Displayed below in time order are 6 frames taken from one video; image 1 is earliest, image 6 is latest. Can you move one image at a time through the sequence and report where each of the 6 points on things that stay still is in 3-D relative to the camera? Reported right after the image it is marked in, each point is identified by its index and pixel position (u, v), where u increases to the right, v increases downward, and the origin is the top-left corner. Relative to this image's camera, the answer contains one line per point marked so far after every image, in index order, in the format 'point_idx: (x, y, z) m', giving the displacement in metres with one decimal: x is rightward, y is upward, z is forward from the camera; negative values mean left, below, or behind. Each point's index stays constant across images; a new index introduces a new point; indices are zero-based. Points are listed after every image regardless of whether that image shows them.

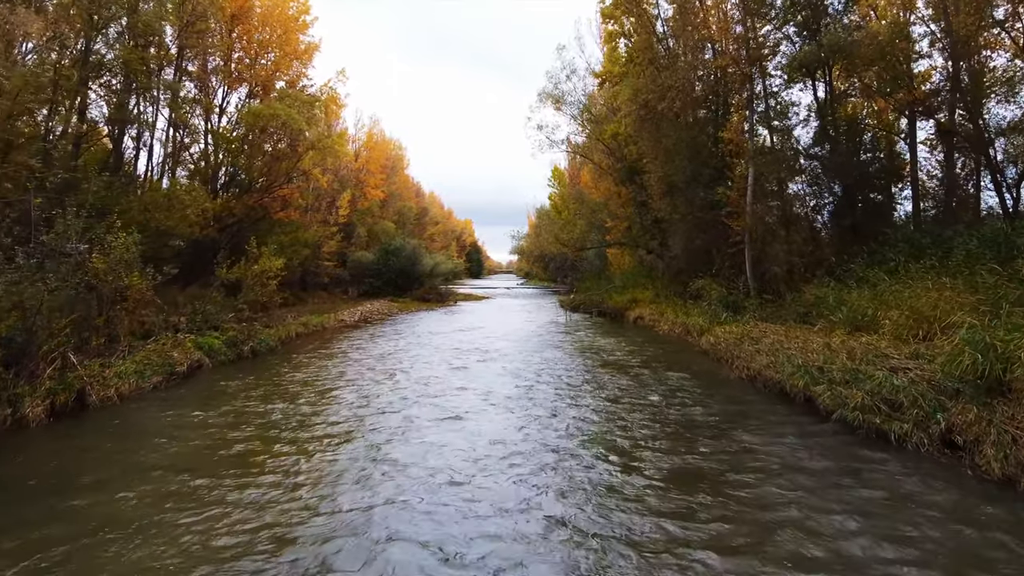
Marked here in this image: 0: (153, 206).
0: (-11.0, +2.6, +16.9) m
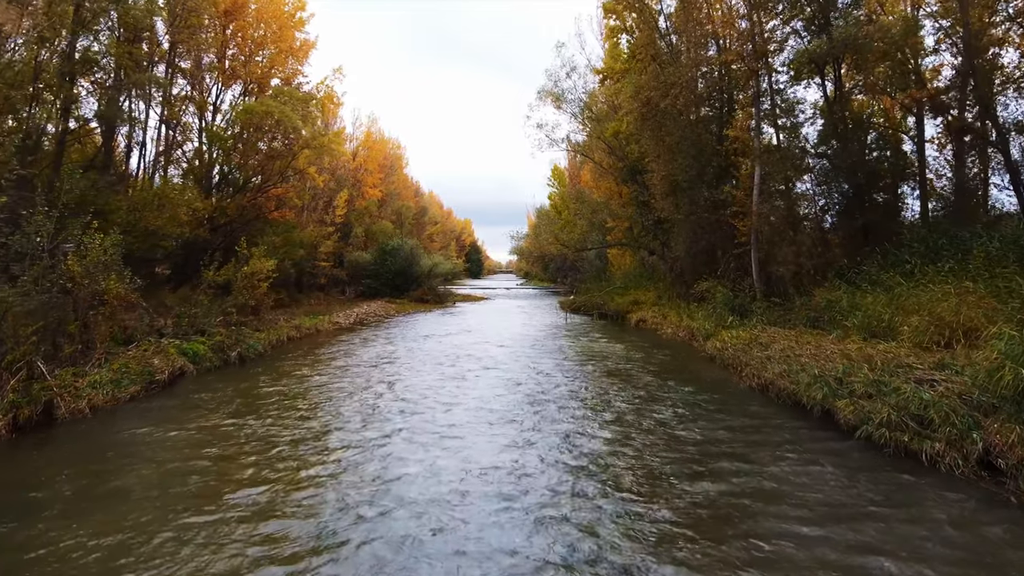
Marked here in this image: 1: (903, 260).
0: (-11.0, +2.5, +16.4) m
1: (+9.5, +0.7, +13.2) m
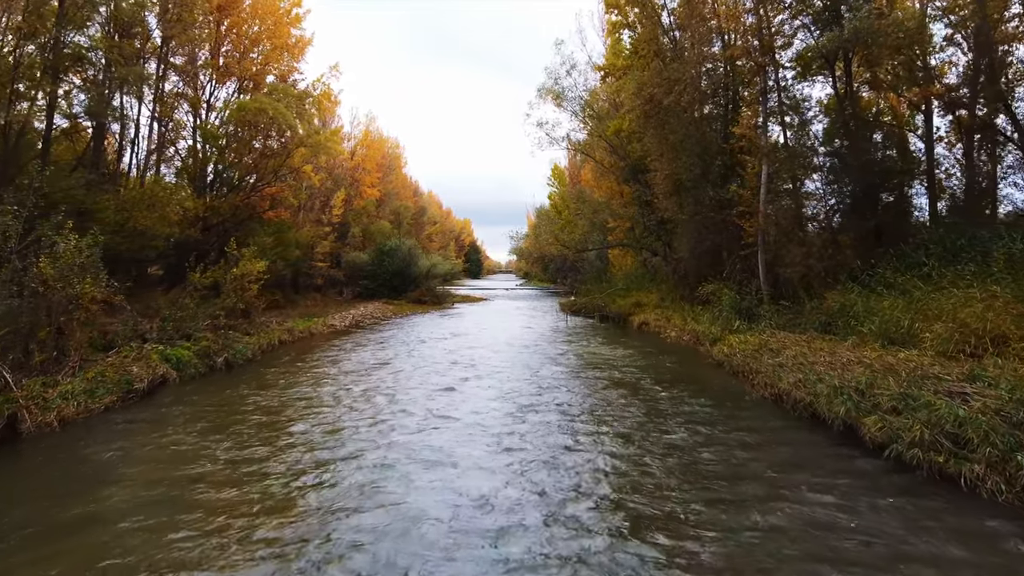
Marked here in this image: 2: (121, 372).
0: (-11.1, +2.4, +15.8) m
1: (+9.5, +0.6, +12.7) m
2: (-7.0, -1.5, +9.7) m
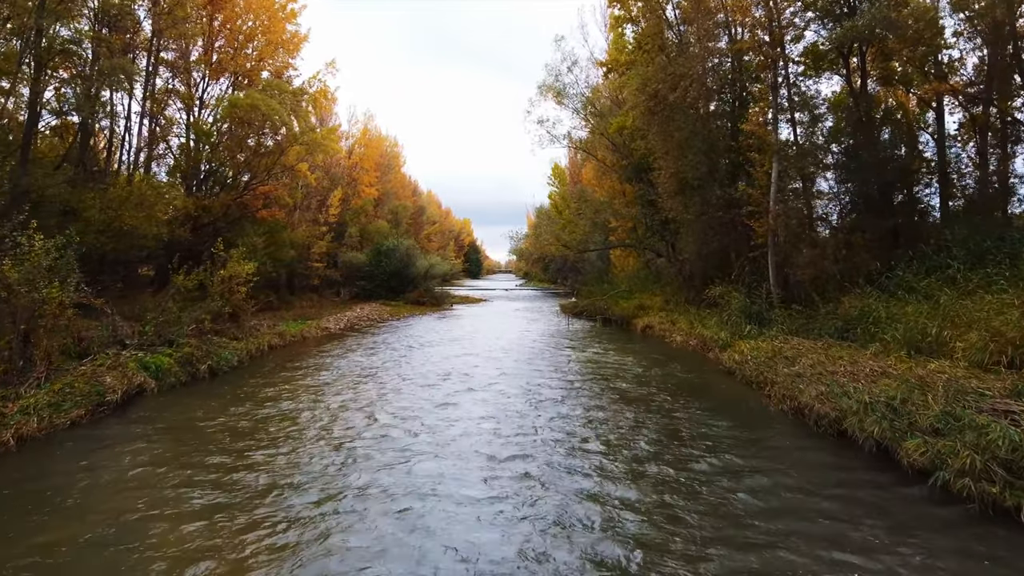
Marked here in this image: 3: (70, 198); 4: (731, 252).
0: (-11.1, +2.4, +15.1) m
1: (+9.5, +0.5, +12.0) m
2: (-7.0, -1.6, +9.0) m
3: (-11.2, +2.3, +13.9) m
4: (+7.7, +1.2, +19.2) m
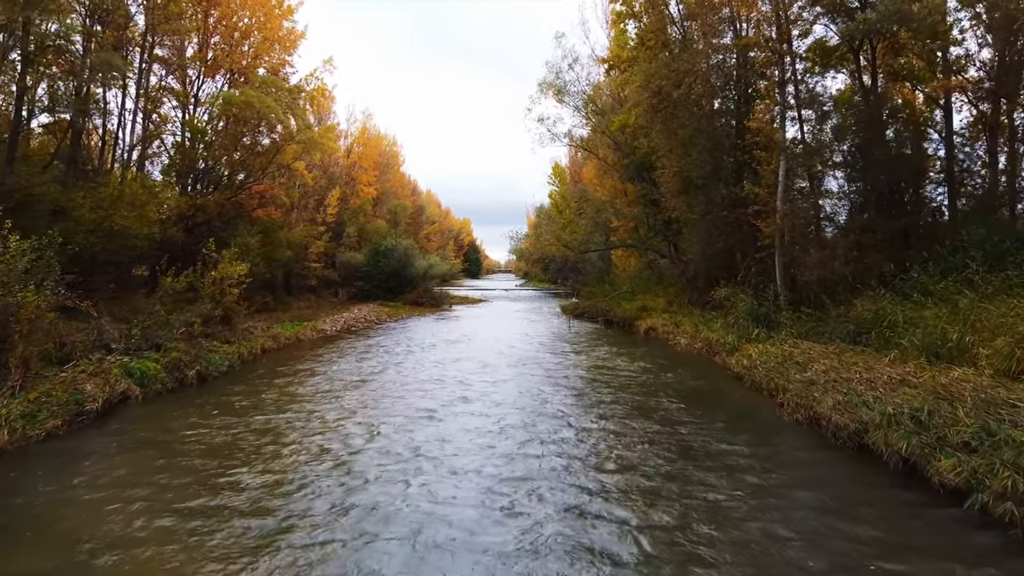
0: (-11.1, +2.3, +14.7) m
1: (+9.5, +0.5, +11.6) m
2: (-7.0, -1.6, +8.6) m
3: (-11.2, +2.2, +13.4) m
4: (+7.7, +1.2, +18.7) m
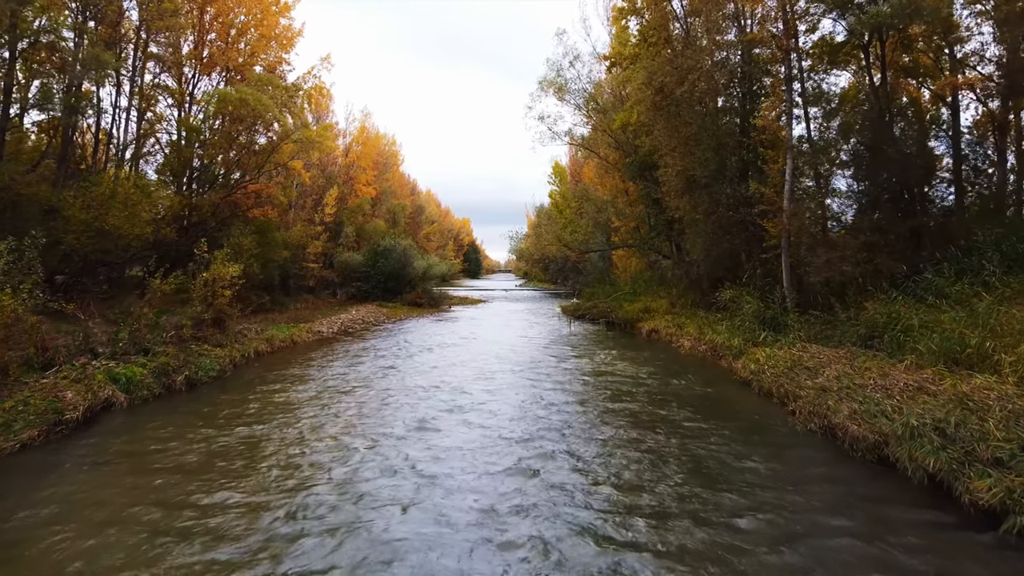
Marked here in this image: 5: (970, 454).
0: (-11.1, +2.3, +14.3) m
1: (+9.5, +0.4, +11.2) m
2: (-7.0, -1.7, +8.2) m
3: (-11.2, +2.2, +13.0) m
4: (+7.7, +1.2, +18.3) m
5: (+4.8, -1.7, +5.7) m
